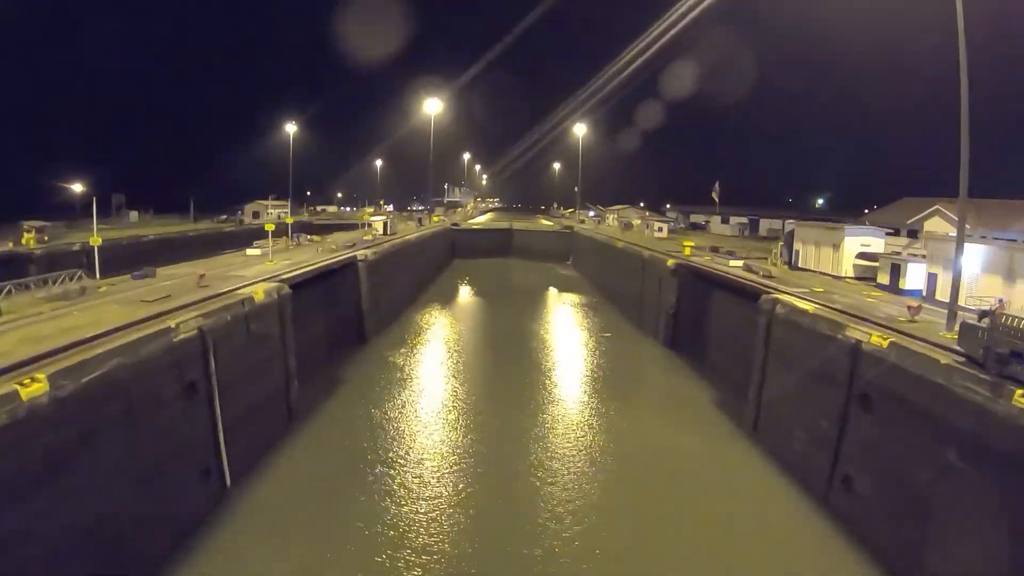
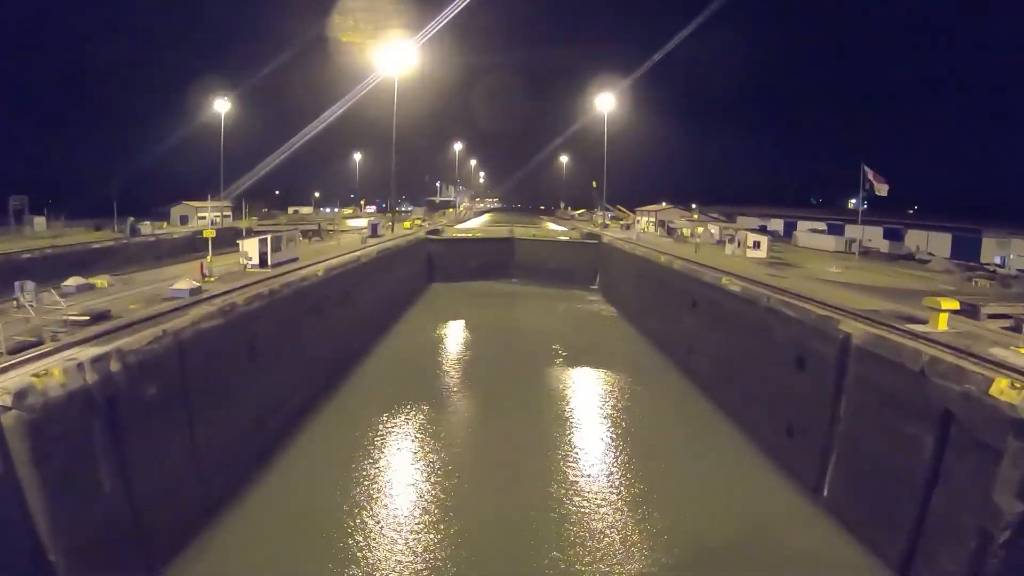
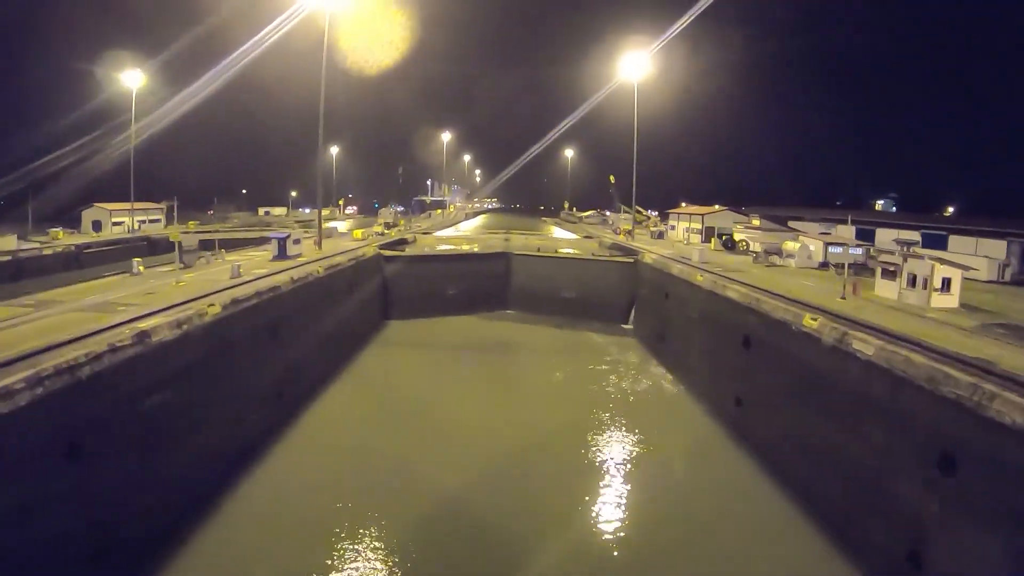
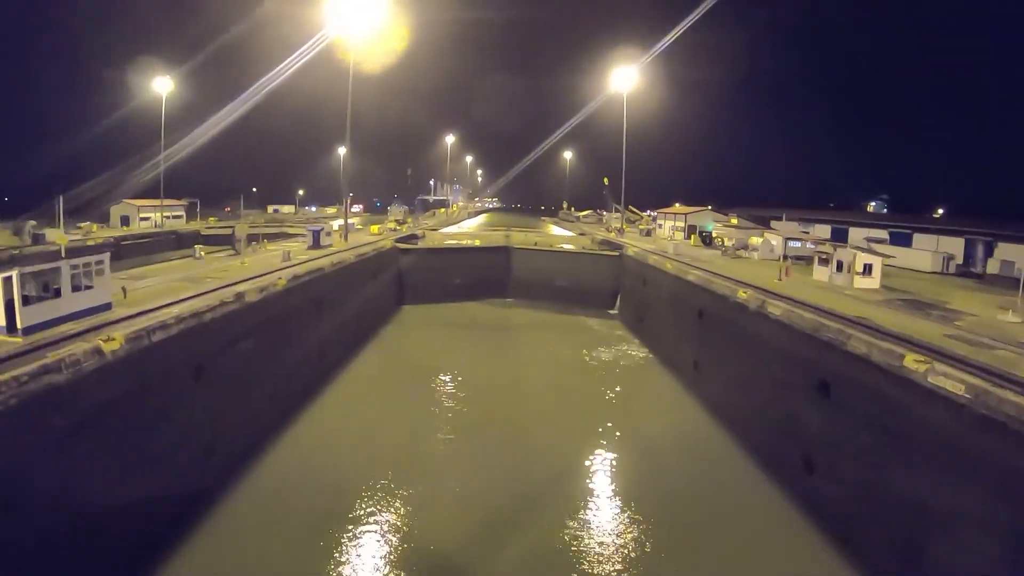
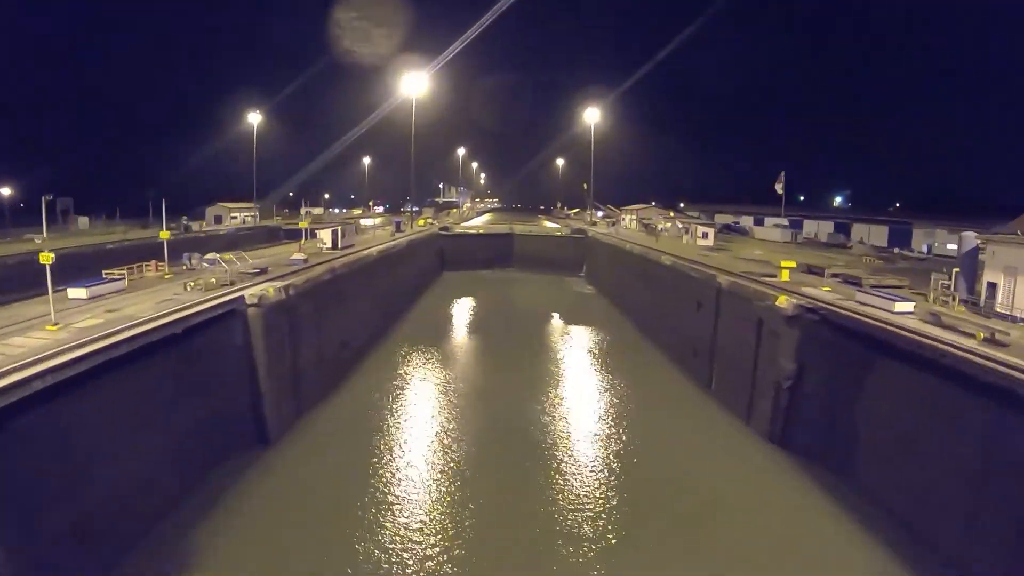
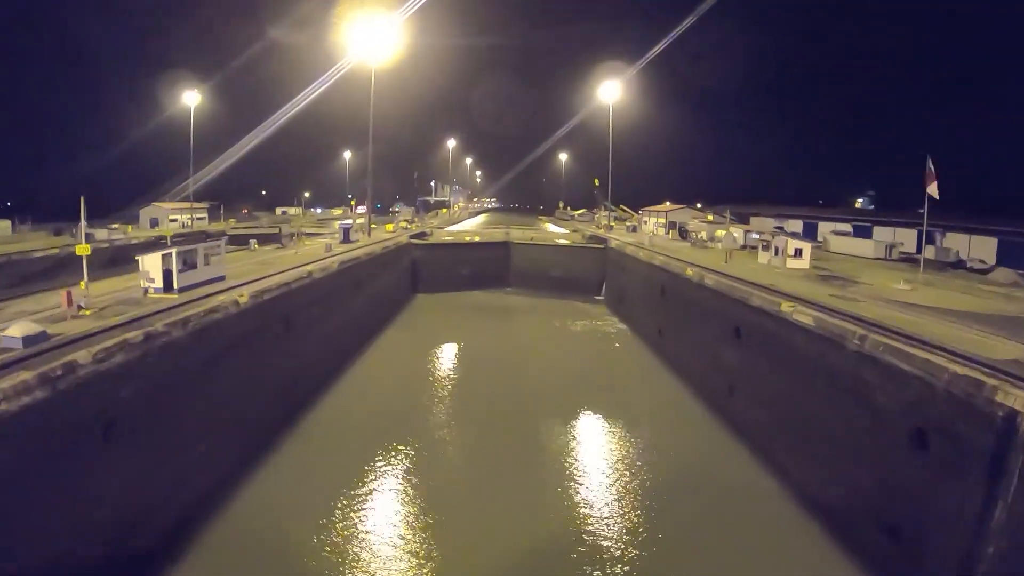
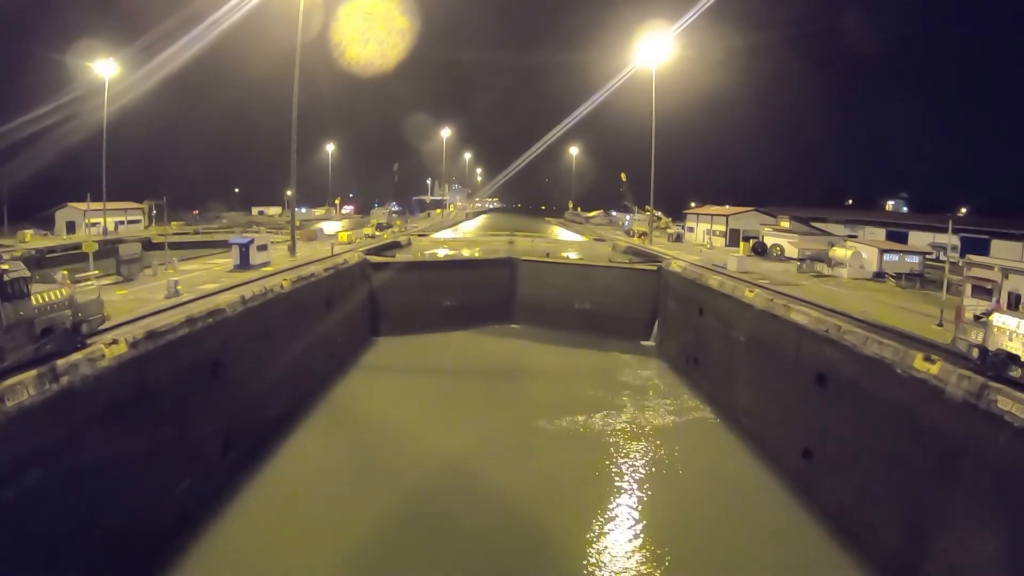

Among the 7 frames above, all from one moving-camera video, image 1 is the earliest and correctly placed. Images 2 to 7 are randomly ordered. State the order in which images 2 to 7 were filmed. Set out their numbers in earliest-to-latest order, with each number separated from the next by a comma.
5, 2, 6, 4, 3, 7
